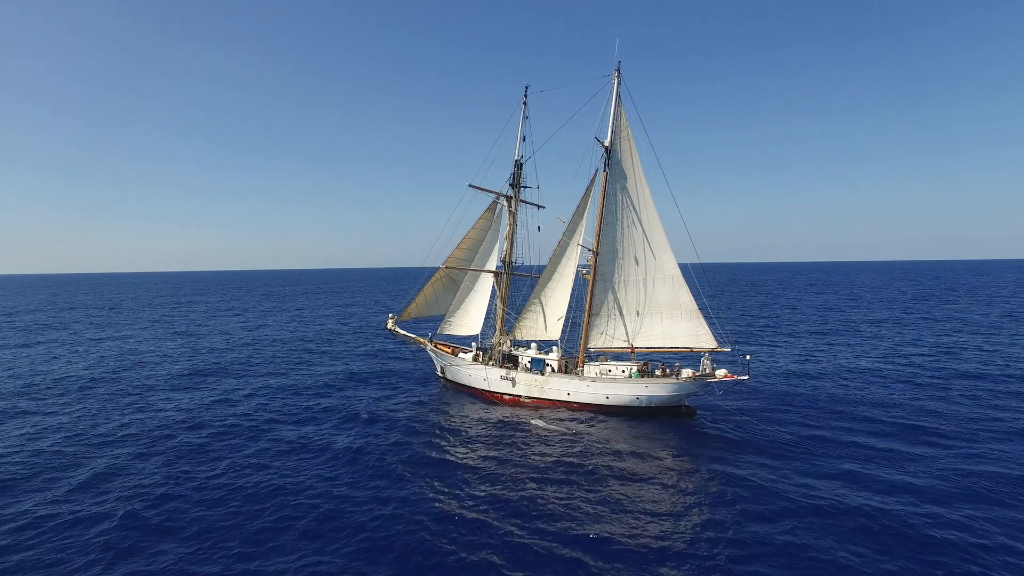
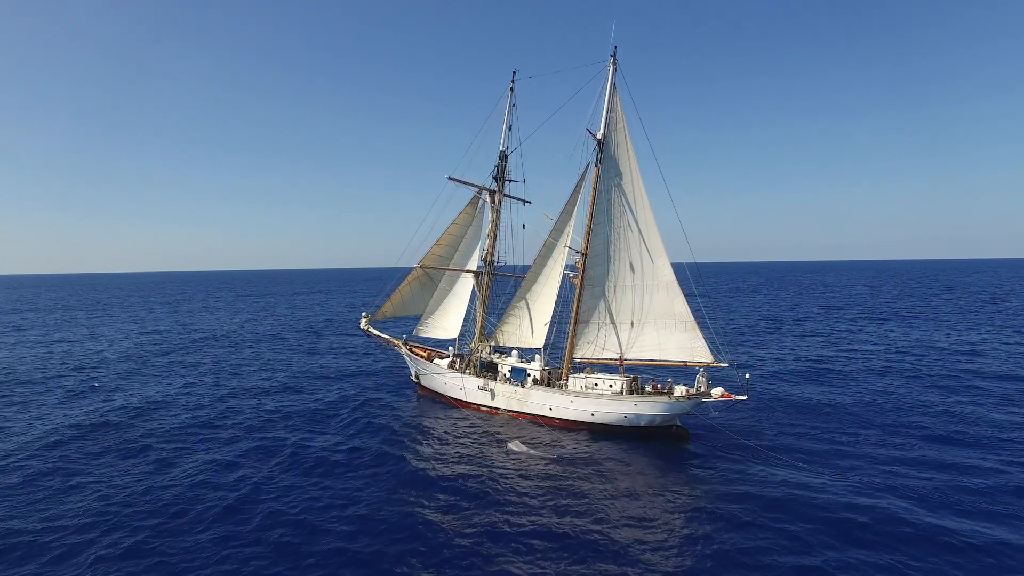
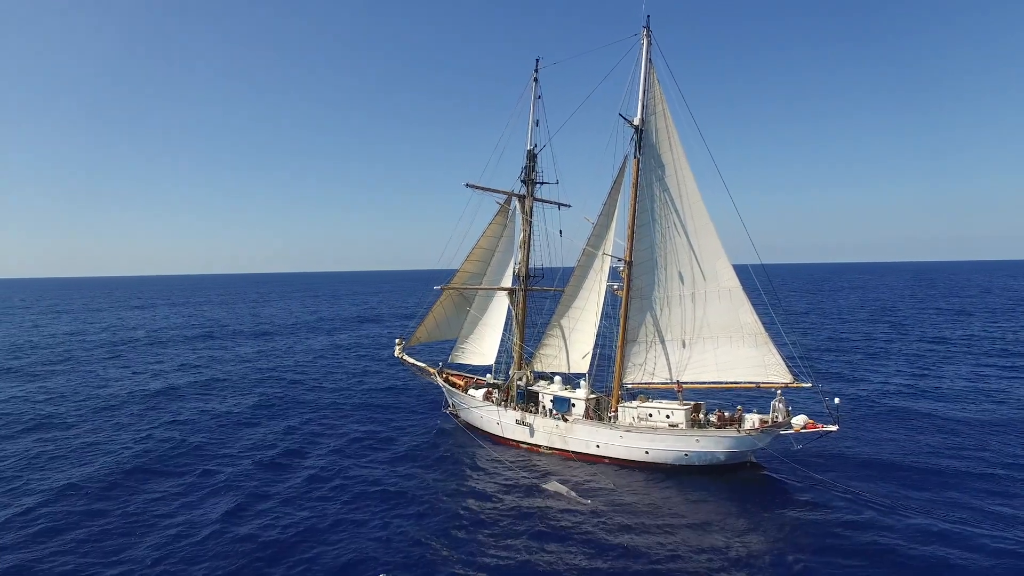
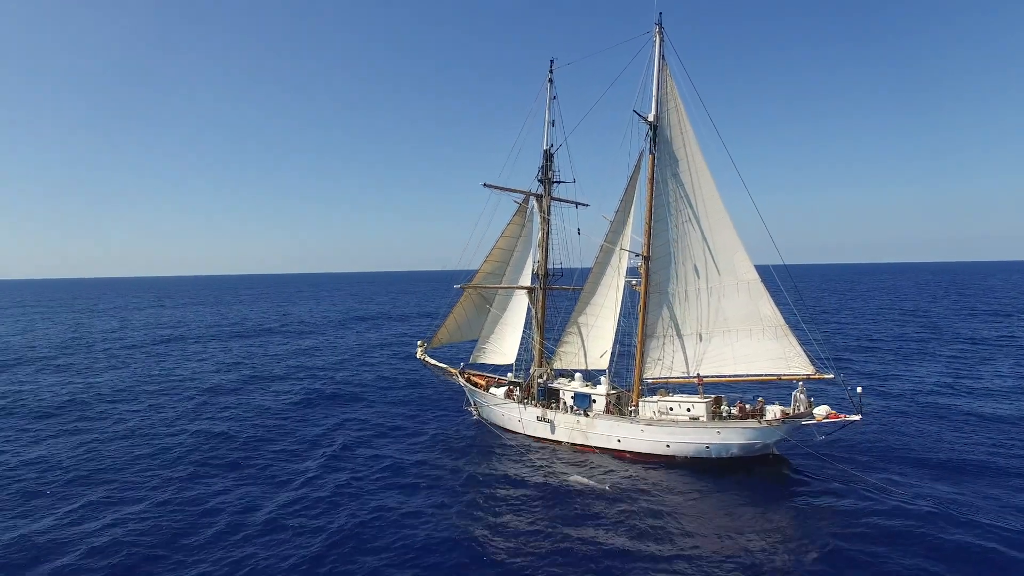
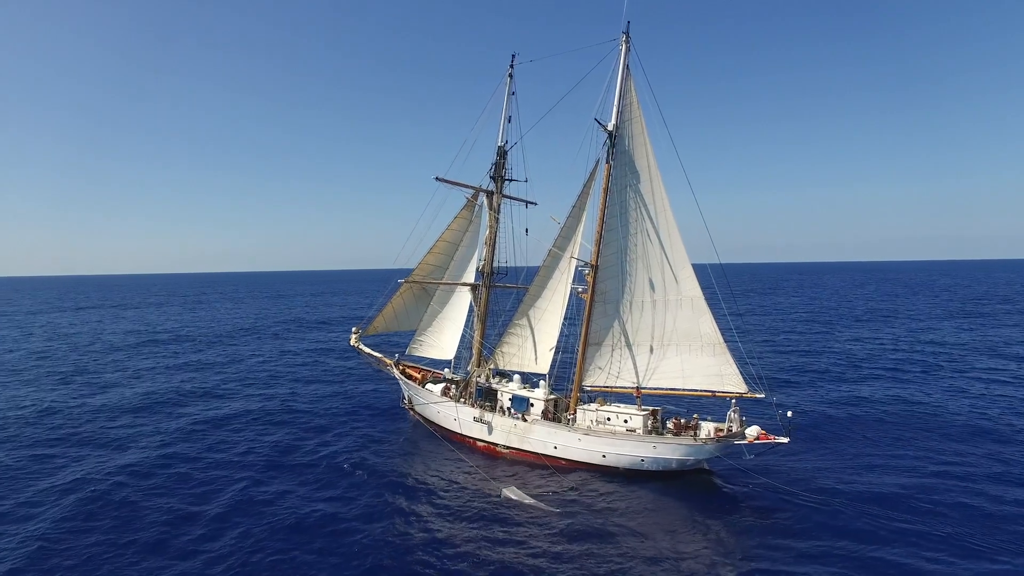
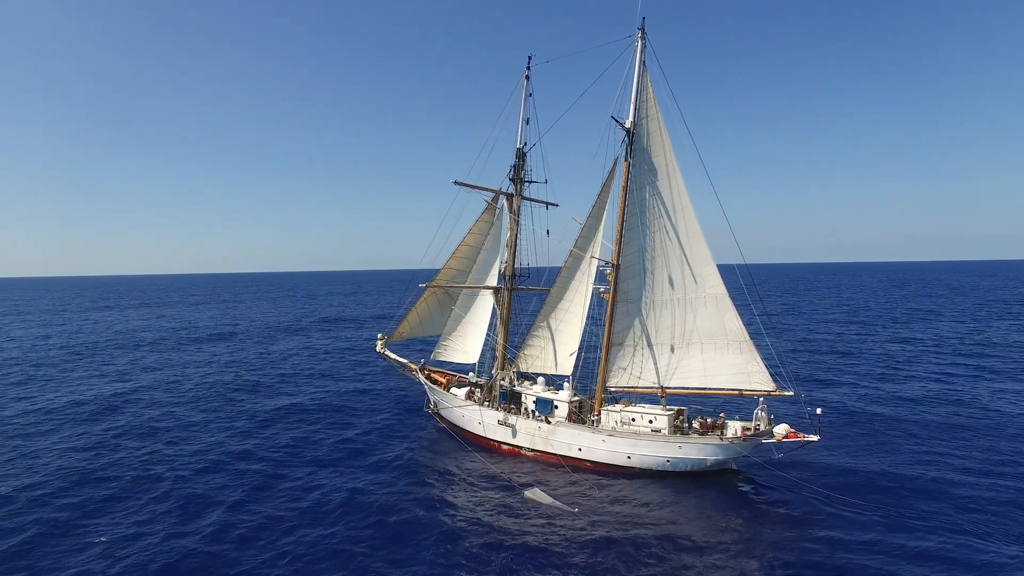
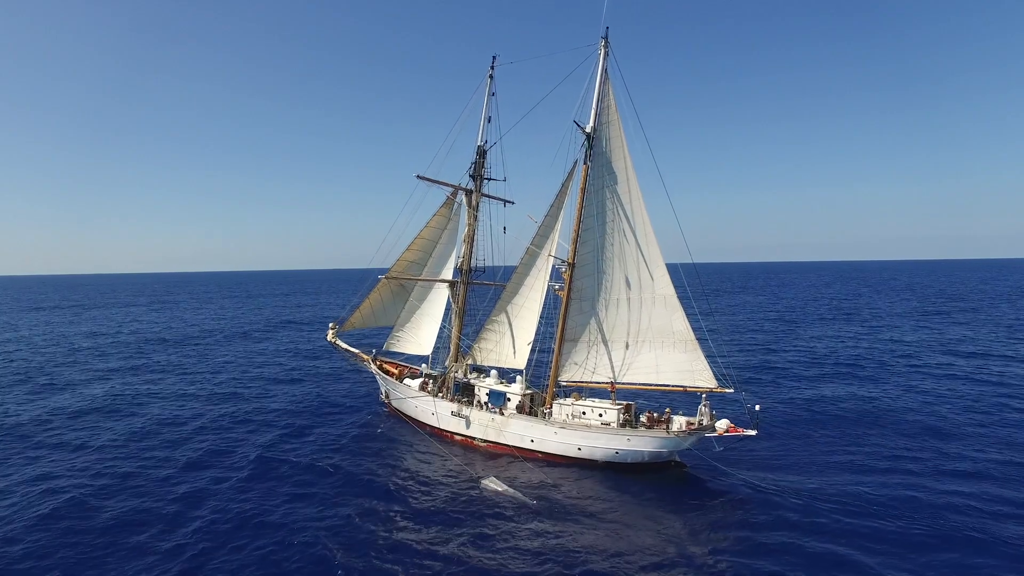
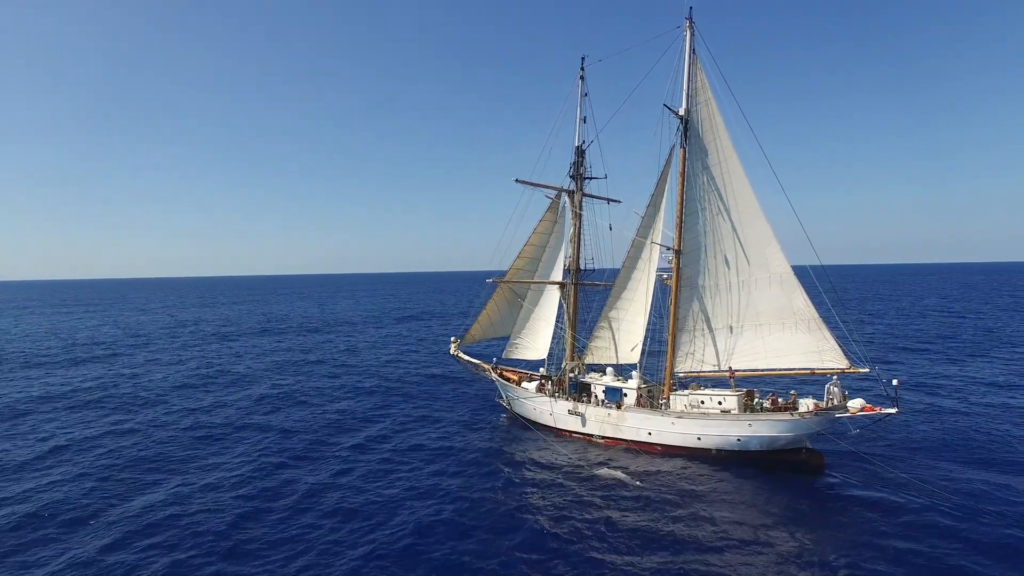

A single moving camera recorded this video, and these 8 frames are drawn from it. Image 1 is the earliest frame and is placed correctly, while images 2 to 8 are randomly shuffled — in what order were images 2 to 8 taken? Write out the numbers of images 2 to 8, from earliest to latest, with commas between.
2, 7, 5, 6, 3, 4, 8
